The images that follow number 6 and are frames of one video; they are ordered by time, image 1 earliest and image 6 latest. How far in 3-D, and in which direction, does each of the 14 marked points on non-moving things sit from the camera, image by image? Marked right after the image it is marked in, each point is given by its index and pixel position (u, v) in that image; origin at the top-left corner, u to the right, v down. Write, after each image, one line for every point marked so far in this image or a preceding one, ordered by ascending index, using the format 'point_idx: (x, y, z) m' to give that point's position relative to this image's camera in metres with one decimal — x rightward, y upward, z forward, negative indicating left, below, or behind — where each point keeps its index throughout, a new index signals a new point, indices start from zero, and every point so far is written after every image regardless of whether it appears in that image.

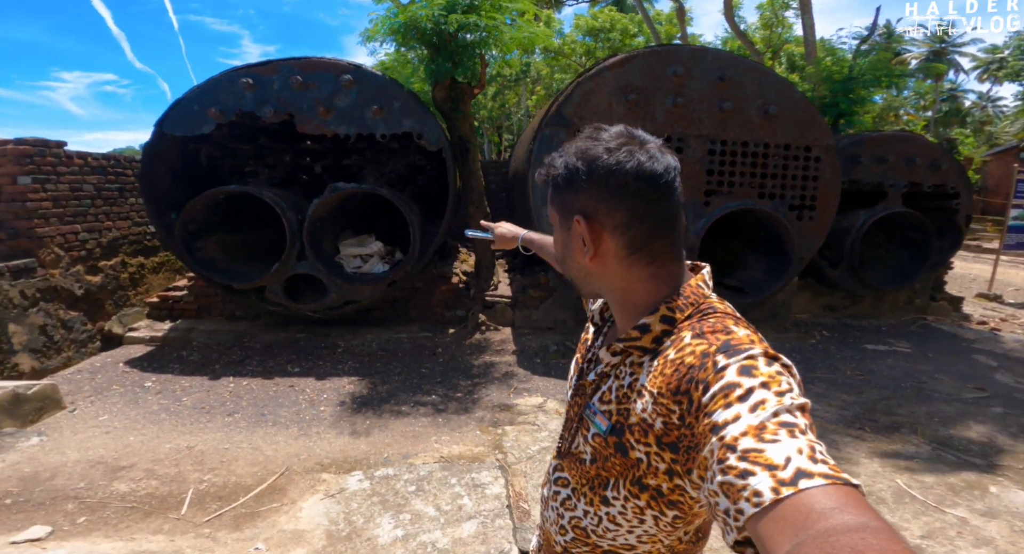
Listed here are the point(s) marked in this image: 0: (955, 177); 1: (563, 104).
0: (+5.1, +1.2, +5.5) m
1: (+0.5, +1.6, +4.5) m
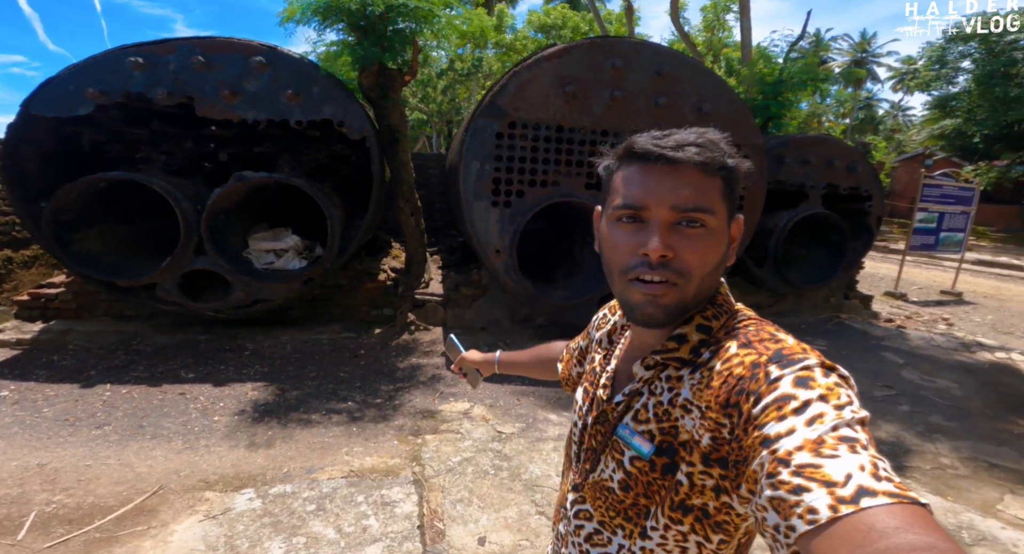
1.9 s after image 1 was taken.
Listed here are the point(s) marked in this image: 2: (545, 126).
0: (+4.3, +1.2, +5.8) m
1: (-0.1, +1.6, +4.4) m
2: (+0.3, +1.4, +4.4) m
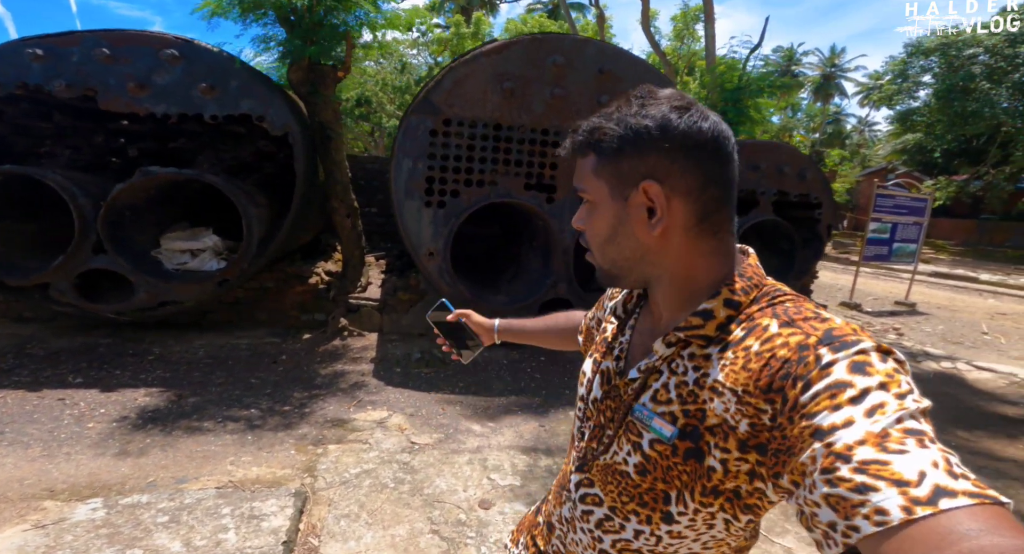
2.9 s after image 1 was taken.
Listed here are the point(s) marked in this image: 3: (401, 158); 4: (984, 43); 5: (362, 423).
0: (+3.7, +1.1, +5.8) m
1: (-0.7, +1.6, +4.2) m
2: (-0.3, +1.4, +4.3) m
3: (-1.0, +1.0, +4.2) m
4: (+13.0, +6.5, +13.2) m
5: (-1.0, -1.0, +3.3) m
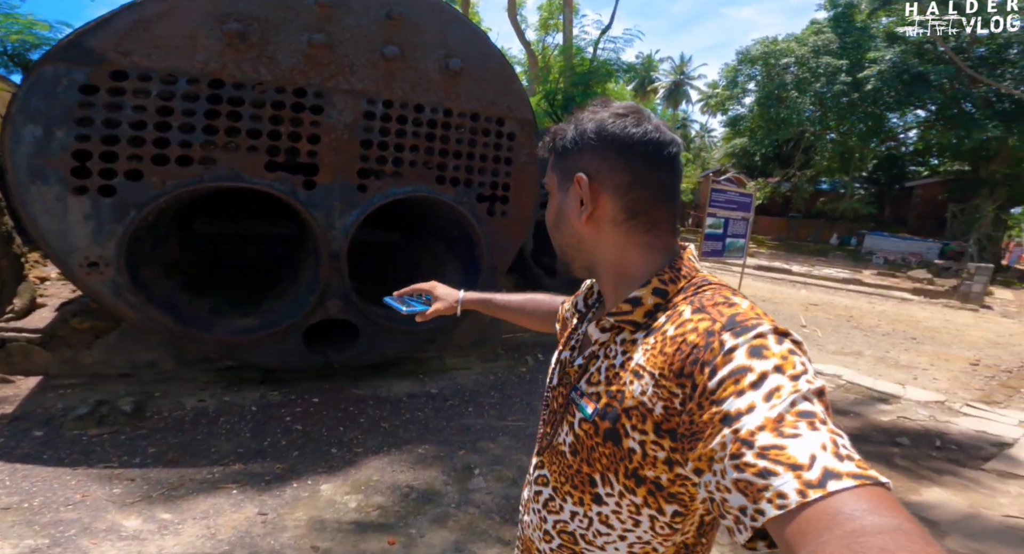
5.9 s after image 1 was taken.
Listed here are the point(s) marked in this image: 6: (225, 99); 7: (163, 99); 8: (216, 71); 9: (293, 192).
0: (+1.6, +1.1, +5.3) m
1: (-2.3, +1.5, +2.6) m
2: (-1.9, +1.2, +2.8) m
3: (-2.5, +0.9, +2.5) m
4: (+8.6, +6.7, +14.7) m
5: (-2.3, -1.1, +1.7) m
6: (-1.7, +1.1, +2.9) m
7: (-2.0, +1.1, +2.8) m
8: (-1.7, +1.3, +2.9) m
9: (-1.4, +0.5, +3.1) m
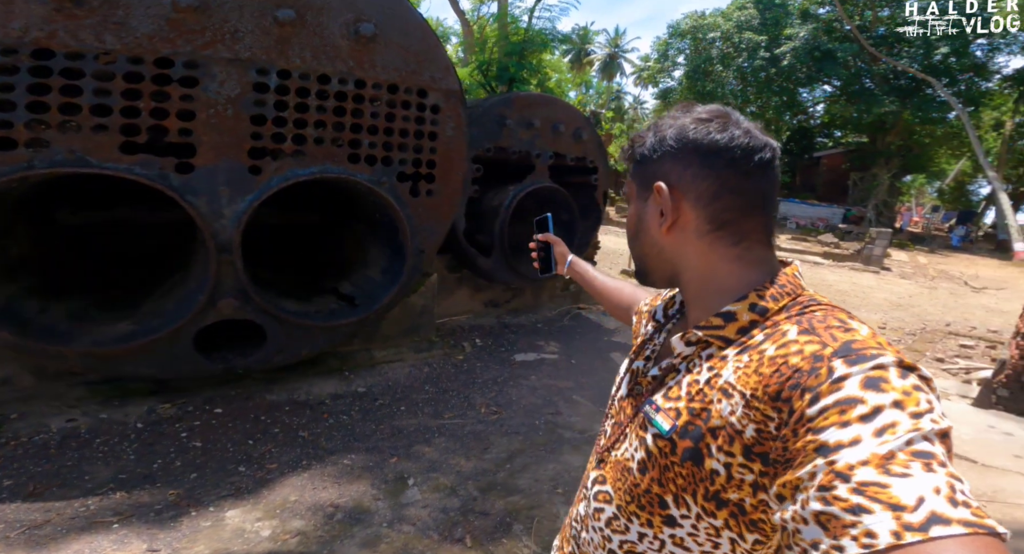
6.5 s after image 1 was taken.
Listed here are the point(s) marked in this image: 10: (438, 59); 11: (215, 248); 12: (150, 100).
0: (+0.9, +1.3, +5.1) m
1: (-2.6, +1.4, +2.0) m
2: (-2.2, +1.2, +2.2) m
3: (-2.8, +0.8, +1.9) m
4: (+6.4, +7.7, +15.0) m
5: (-2.4, -1.2, +1.2) m
6: (-2.1, +1.1, +2.3) m
7: (-2.3, +1.1, +2.2) m
8: (-2.1, +1.3, +2.3) m
9: (-1.8, +0.6, +2.6) m
10: (-0.5, +1.5, +3.3) m
11: (-1.6, +0.2, +2.7) m
12: (-1.8, +1.0, +2.5) m
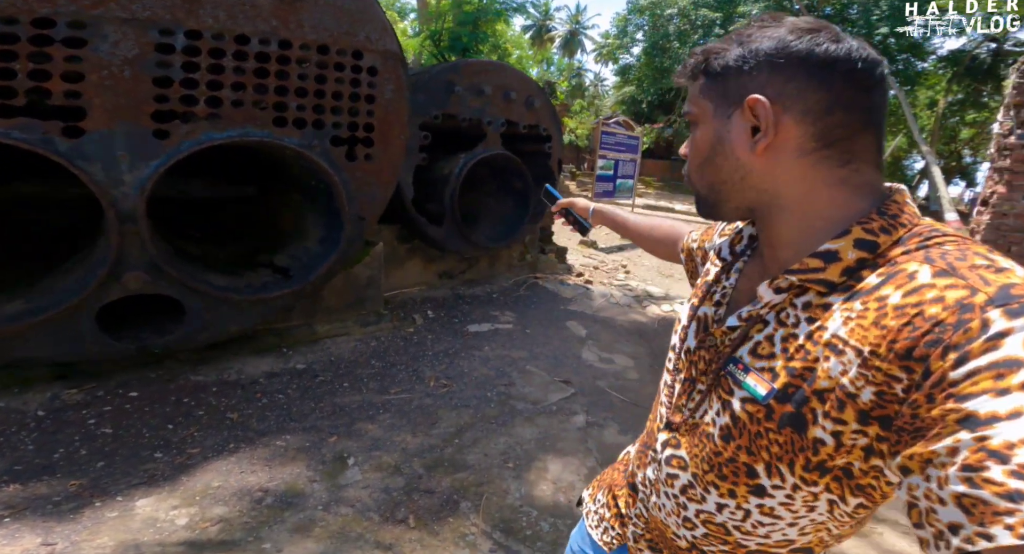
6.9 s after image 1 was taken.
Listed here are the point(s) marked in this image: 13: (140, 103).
0: (+0.4, +1.6, +4.9) m
1: (-2.8, +1.6, +1.5) m
2: (-2.5, +1.4, +1.8) m
3: (-3.0, +0.9, +1.4) m
4: (+5.1, +8.6, +14.9) m
5: (-2.6, -1.1, +0.8) m
6: (-2.3, +1.3, +1.9) m
7: (-2.6, +1.2, +1.7) m
8: (-2.4, +1.4, +1.9) m
9: (-2.0, +0.7, +2.2) m
10: (-0.8, +1.7, +3.0) m
11: (-1.9, +0.3, +2.3) m
12: (-2.1, +1.2, +2.1) m
13: (-1.8, +0.9, +2.4) m
